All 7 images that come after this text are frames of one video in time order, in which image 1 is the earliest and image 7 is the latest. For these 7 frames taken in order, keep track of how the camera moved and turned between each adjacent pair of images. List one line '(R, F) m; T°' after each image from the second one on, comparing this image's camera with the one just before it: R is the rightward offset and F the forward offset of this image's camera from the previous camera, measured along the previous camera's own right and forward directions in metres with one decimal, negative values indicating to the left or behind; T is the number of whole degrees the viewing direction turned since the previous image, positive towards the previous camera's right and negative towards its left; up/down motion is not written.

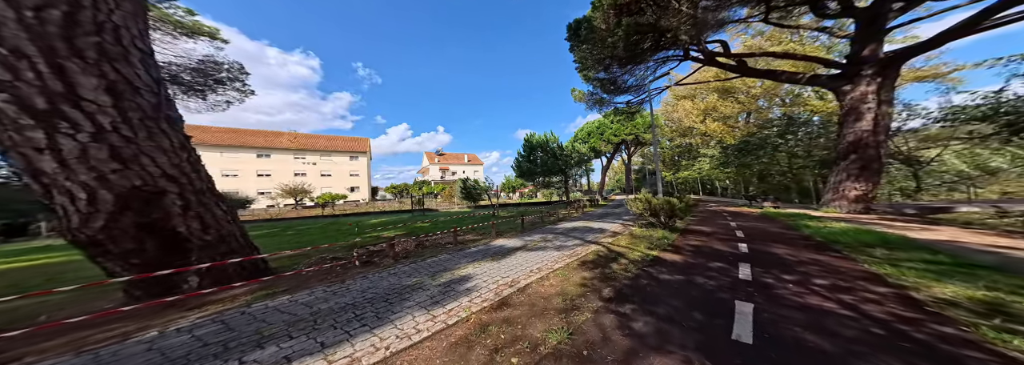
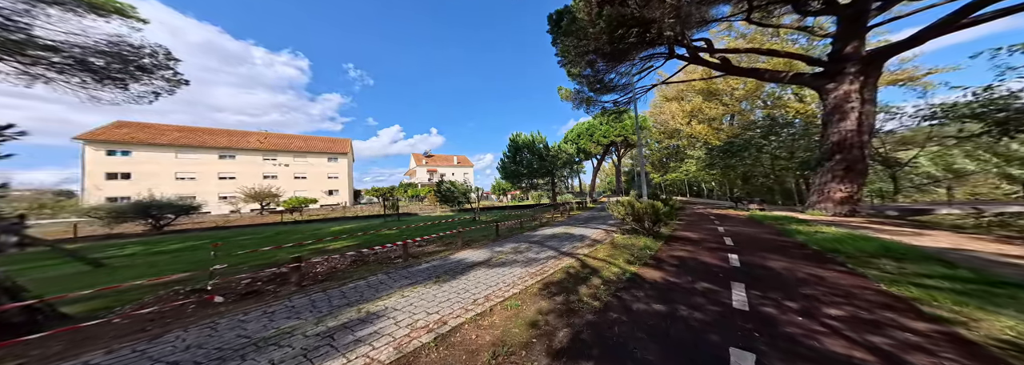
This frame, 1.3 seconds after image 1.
(+0.7, +0.8) m; +2°
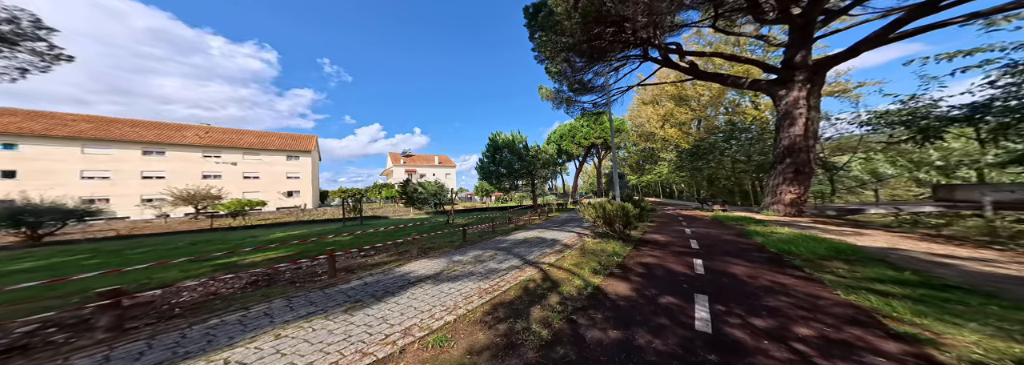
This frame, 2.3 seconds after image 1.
(+0.5, +0.5) m; +5°
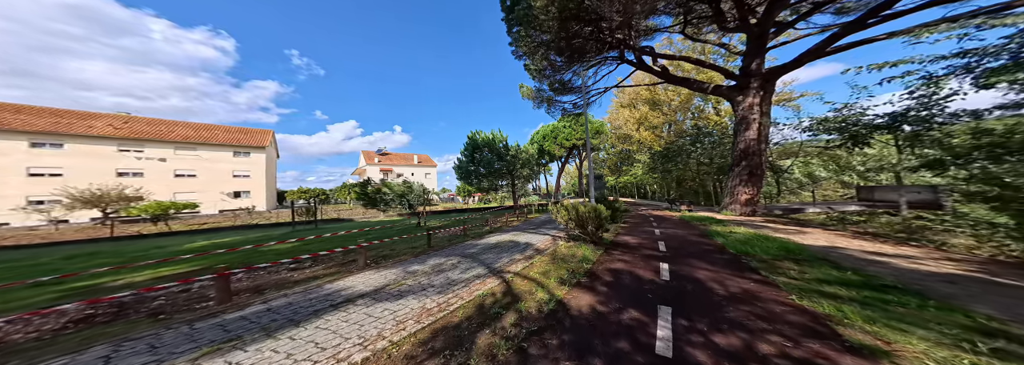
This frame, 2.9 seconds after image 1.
(+0.4, +0.4) m; +5°
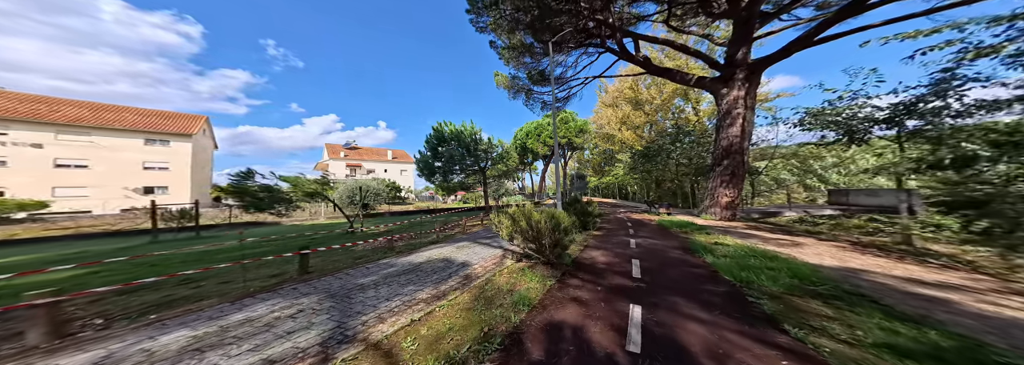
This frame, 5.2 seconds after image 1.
(+1.3, +1.9) m; +4°
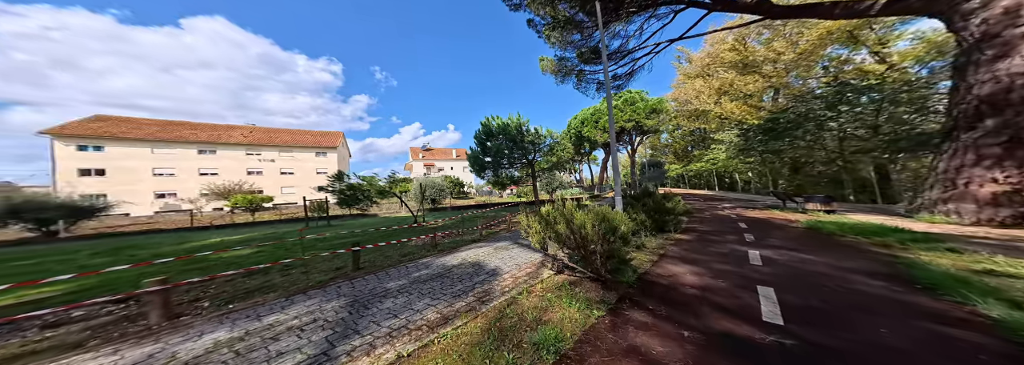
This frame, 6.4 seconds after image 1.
(+0.7, +1.1) m; -20°
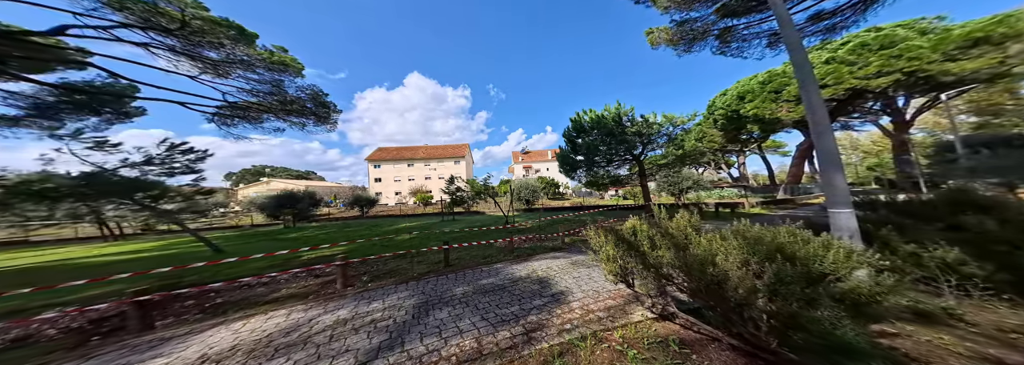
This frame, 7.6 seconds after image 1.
(+0.5, +1.1) m; -33°
